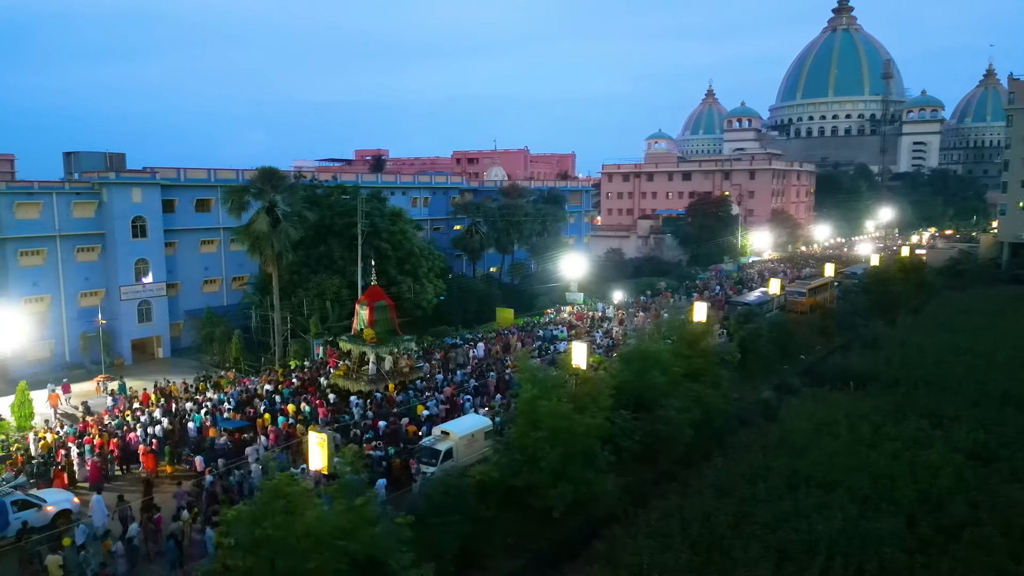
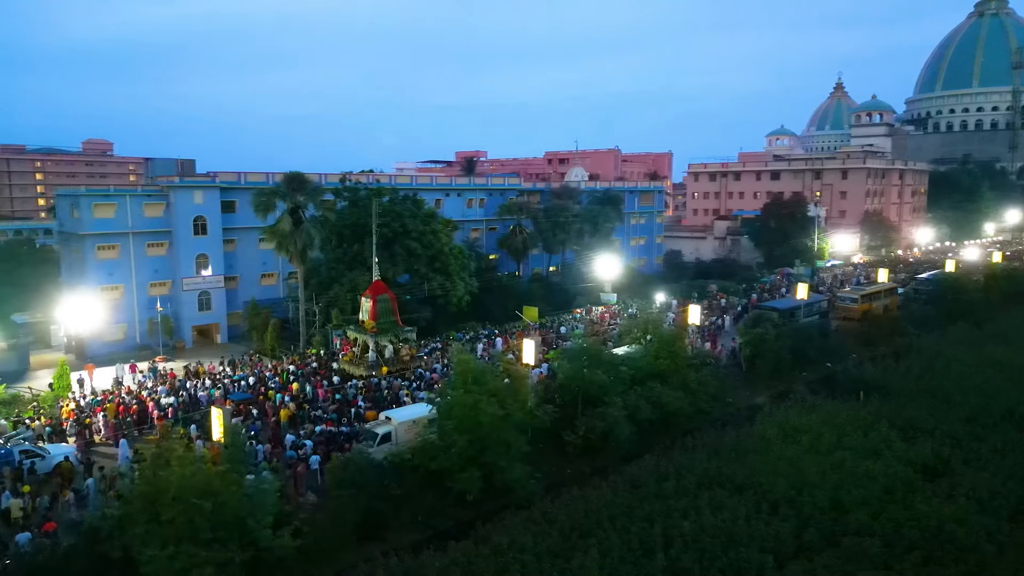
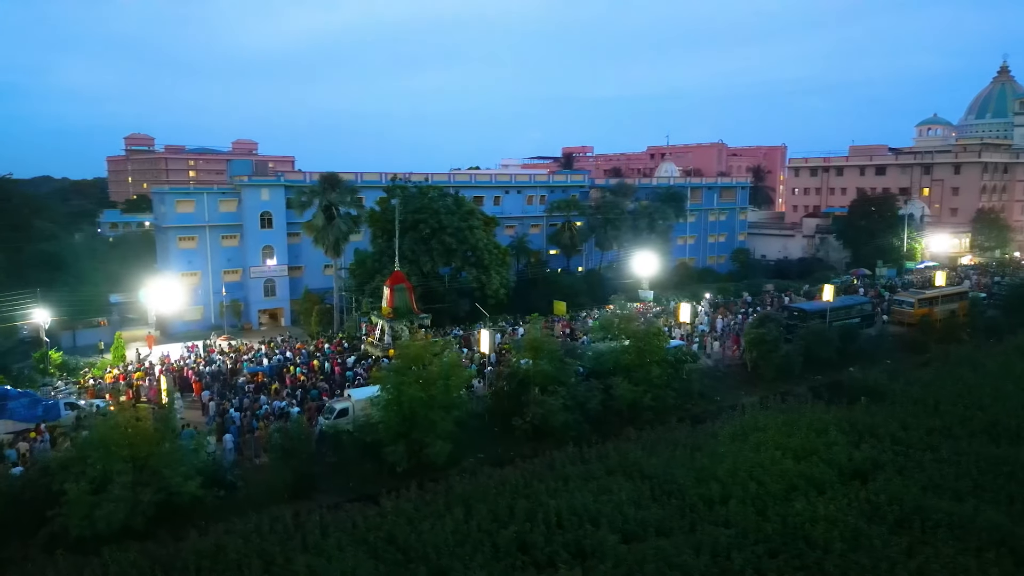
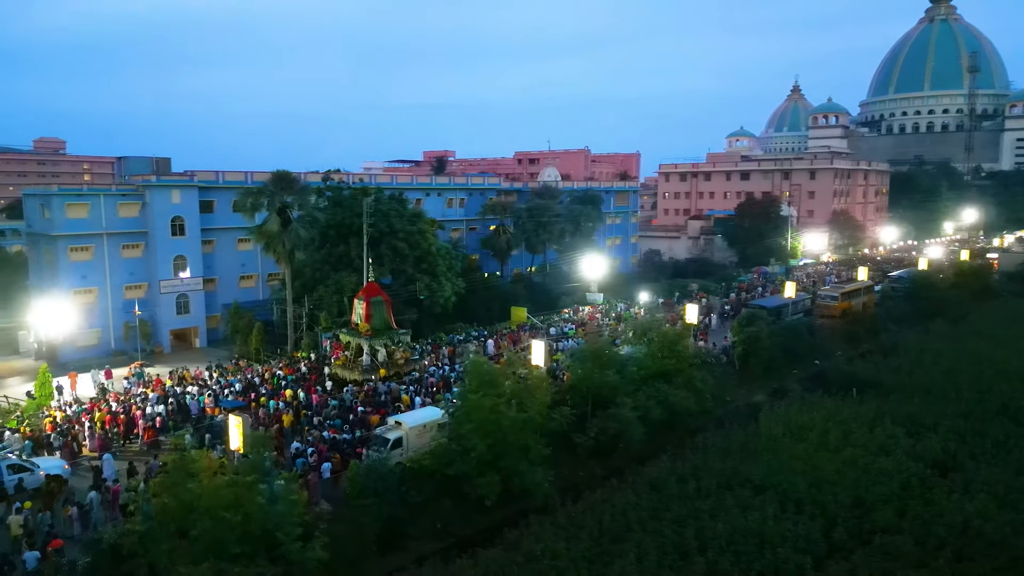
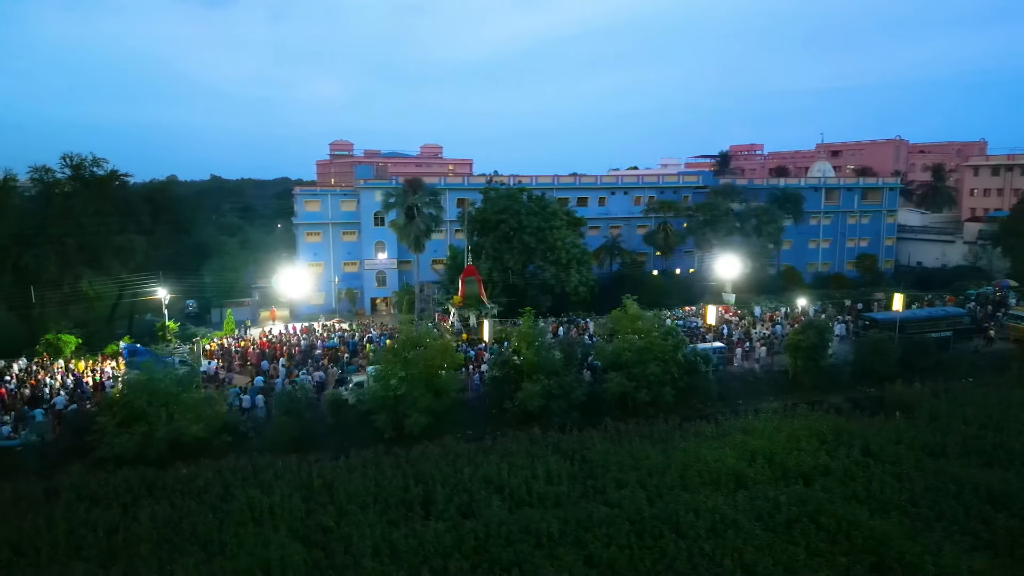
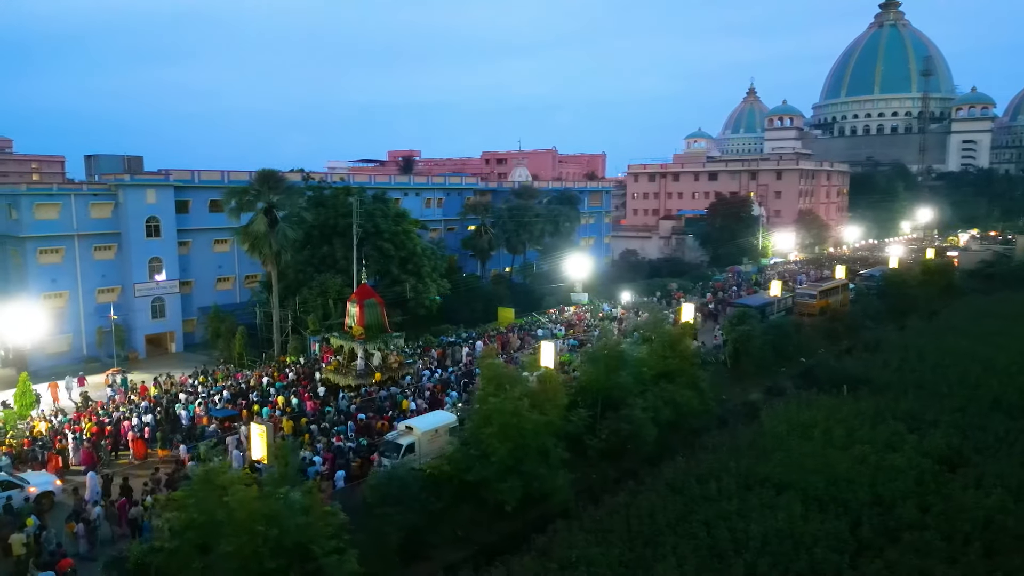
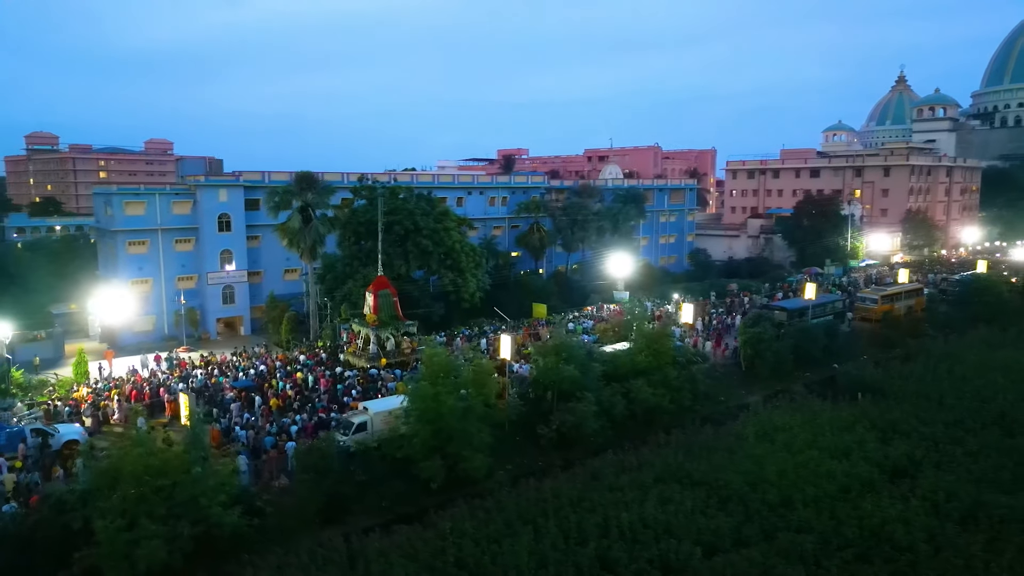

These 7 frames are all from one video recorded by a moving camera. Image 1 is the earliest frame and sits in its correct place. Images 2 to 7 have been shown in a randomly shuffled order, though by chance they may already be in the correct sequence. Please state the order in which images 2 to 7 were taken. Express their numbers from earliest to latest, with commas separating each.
6, 4, 2, 7, 3, 5
